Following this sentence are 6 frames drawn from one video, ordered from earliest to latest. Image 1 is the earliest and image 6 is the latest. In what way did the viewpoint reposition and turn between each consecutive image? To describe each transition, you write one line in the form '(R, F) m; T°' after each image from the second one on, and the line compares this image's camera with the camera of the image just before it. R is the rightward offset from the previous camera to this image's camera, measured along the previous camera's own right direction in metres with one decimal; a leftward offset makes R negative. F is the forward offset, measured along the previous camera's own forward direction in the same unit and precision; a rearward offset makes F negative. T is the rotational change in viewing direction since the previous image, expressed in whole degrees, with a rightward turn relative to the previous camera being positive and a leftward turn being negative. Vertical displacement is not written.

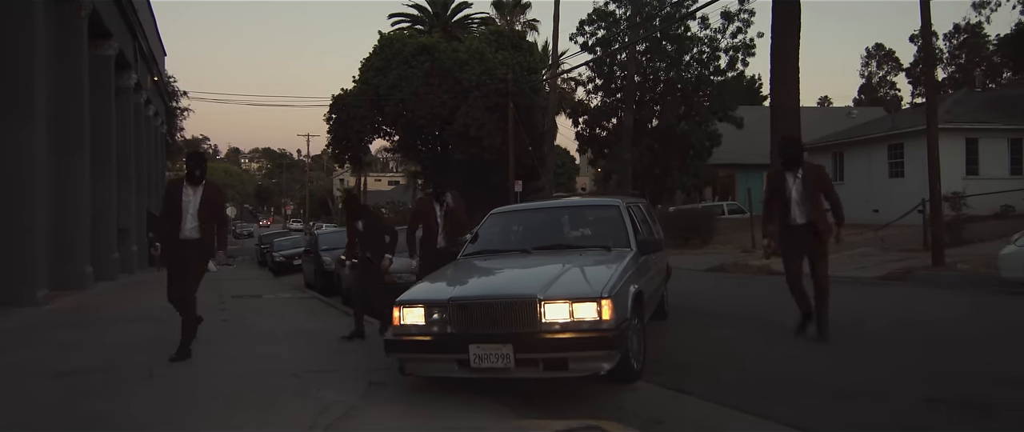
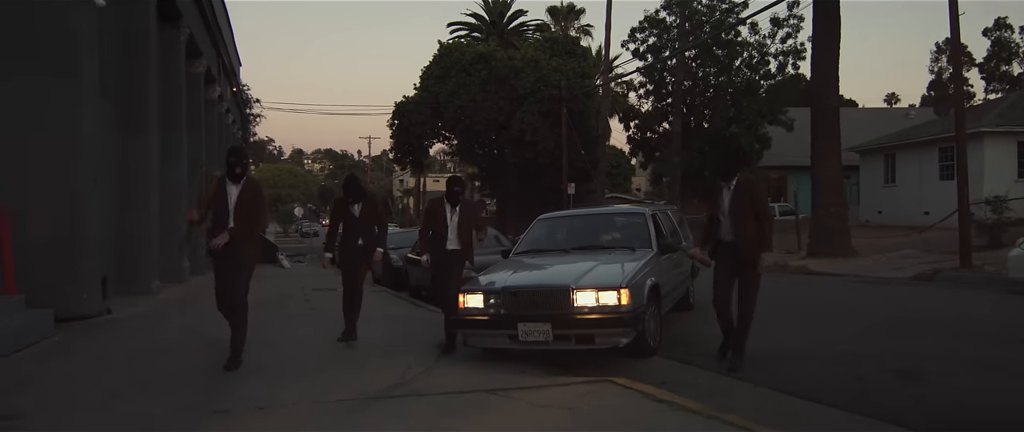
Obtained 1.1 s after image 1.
(+0.1, -1.5) m; -4°
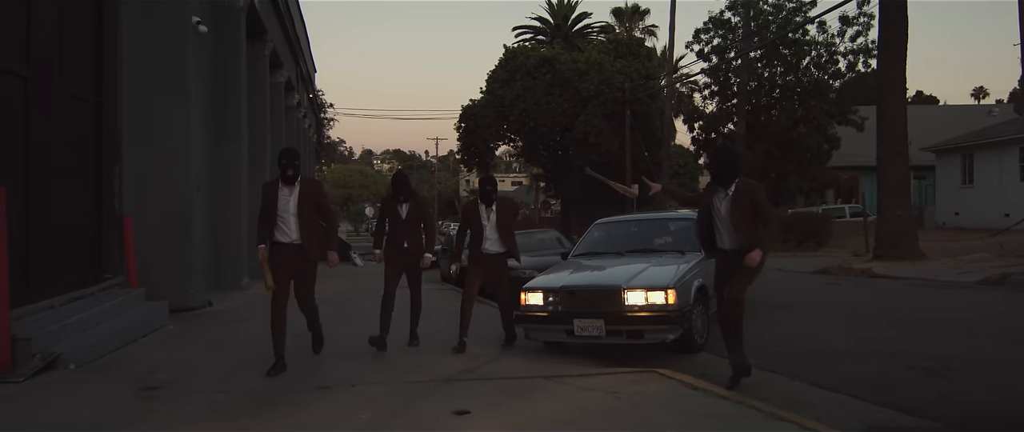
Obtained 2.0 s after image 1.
(+0.1, -0.7) m; -5°
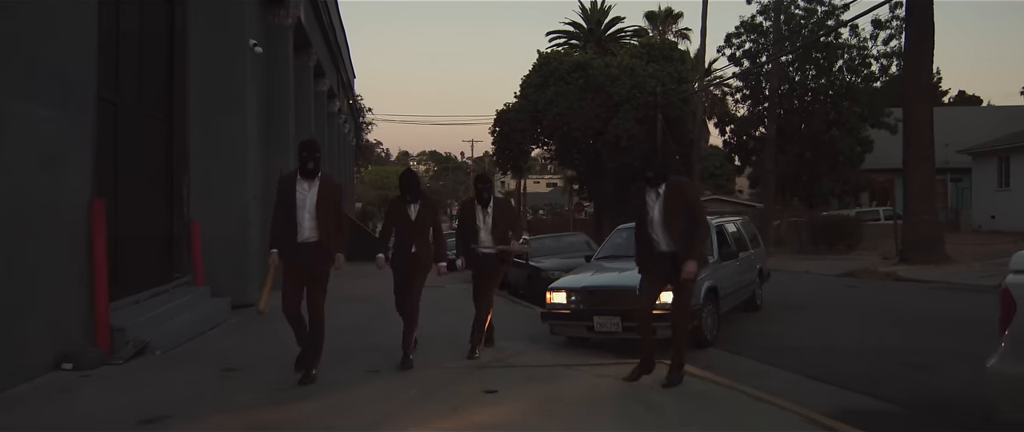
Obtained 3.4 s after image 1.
(+0.1, -0.8) m; -3°
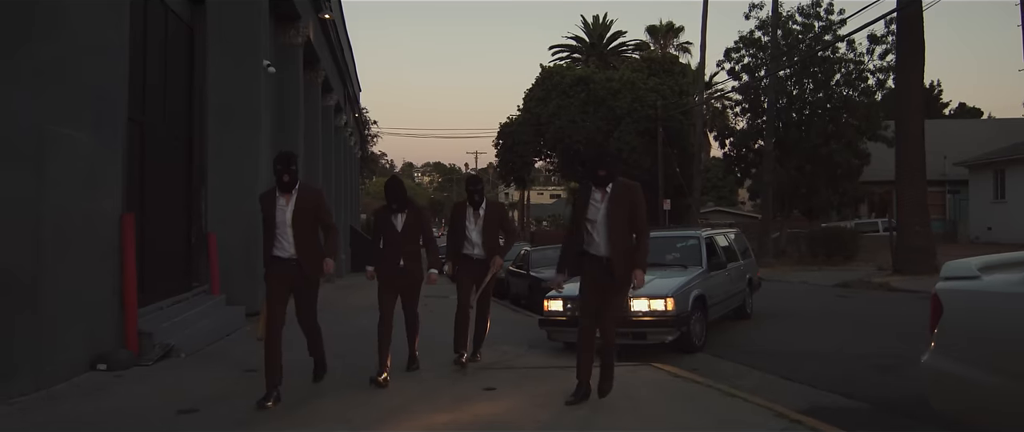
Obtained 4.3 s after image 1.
(0.0, -0.6) m; 0°
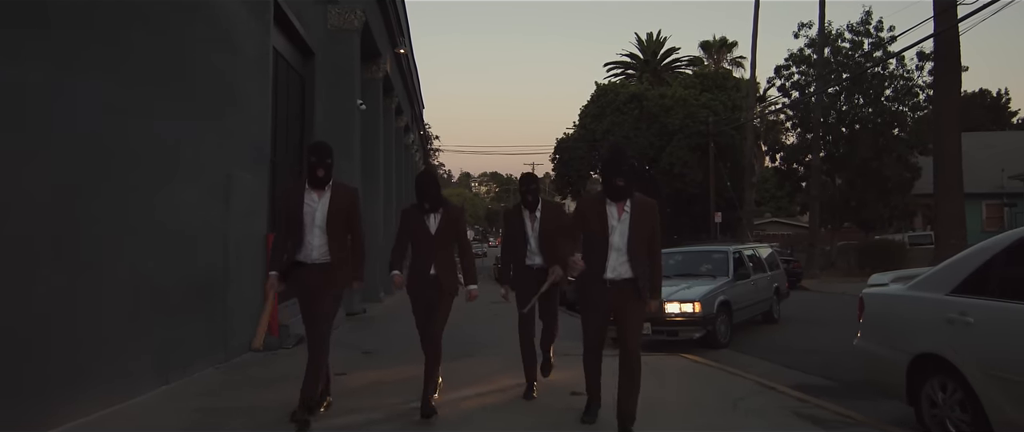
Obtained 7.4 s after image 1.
(0.0, -2.0) m; -4°
